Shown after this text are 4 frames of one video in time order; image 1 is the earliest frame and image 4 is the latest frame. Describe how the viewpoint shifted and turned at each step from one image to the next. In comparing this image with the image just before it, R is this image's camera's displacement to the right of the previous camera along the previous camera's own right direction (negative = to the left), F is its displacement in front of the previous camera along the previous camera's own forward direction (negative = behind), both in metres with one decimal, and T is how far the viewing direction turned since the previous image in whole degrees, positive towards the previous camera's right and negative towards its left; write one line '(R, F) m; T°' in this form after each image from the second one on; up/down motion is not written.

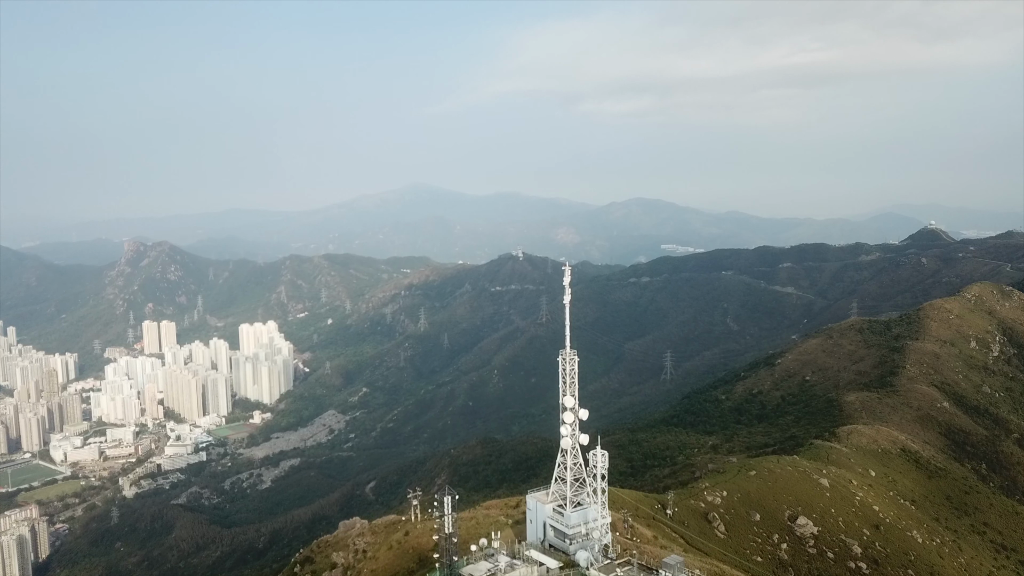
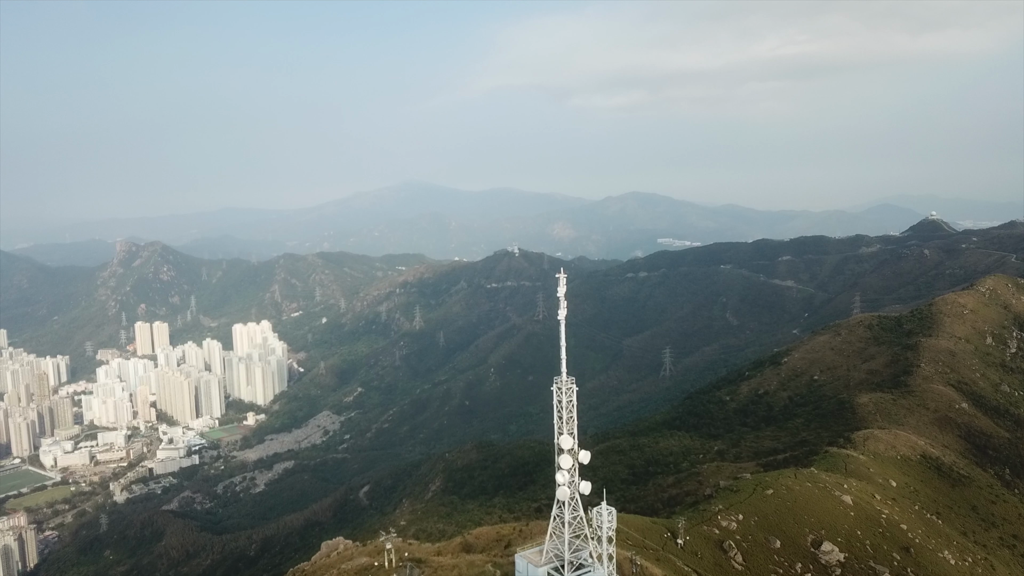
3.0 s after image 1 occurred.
(+0.3, +2.4) m; 0°
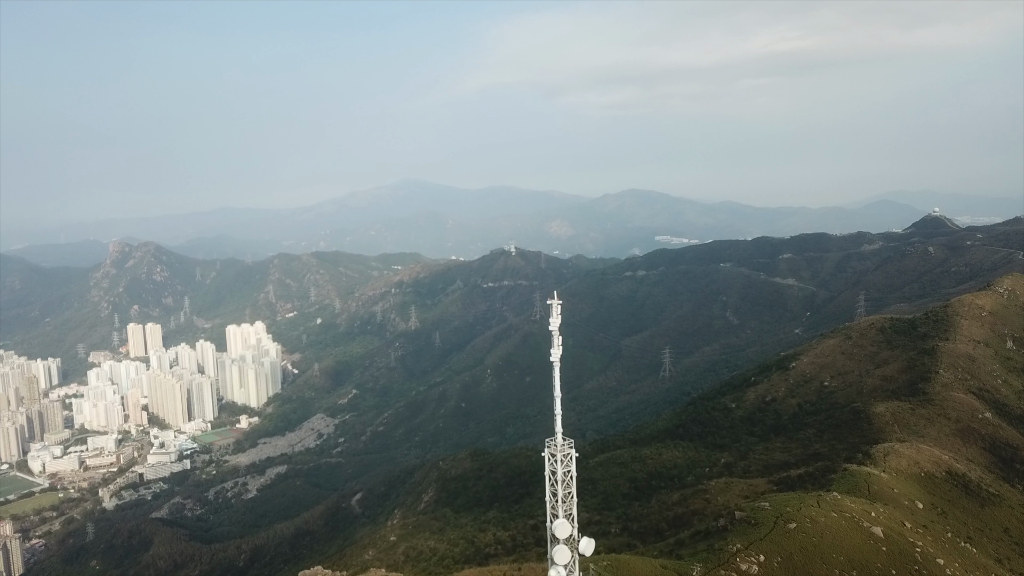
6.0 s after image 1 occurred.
(+0.3, +2.5) m; 0°
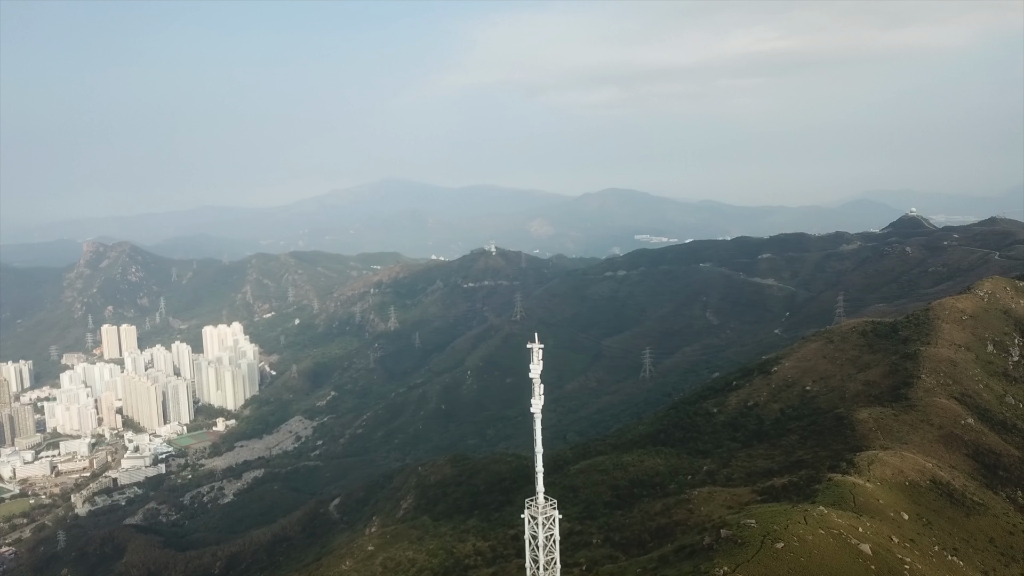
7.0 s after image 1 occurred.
(+0.2, +1.0) m; +2°
